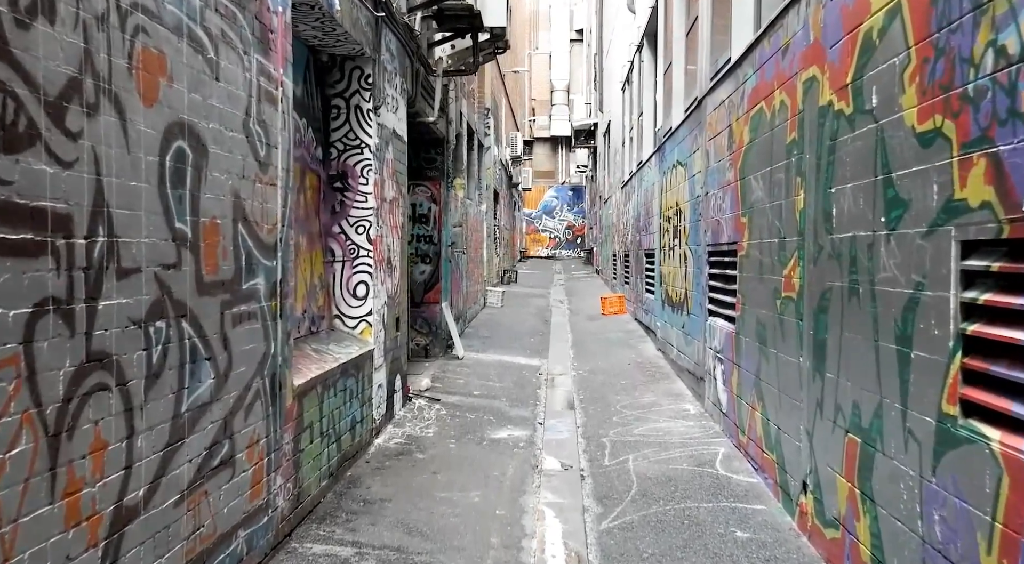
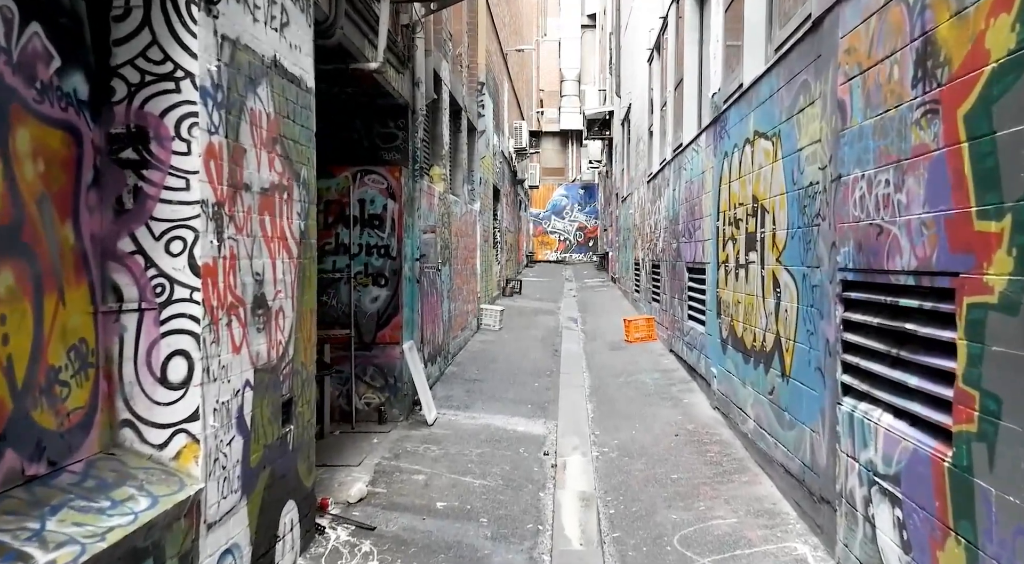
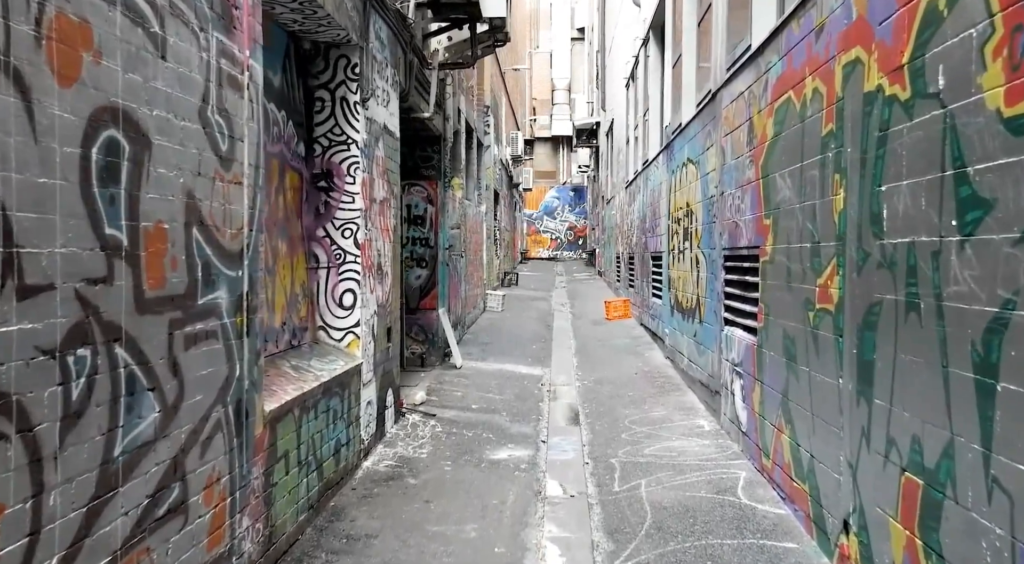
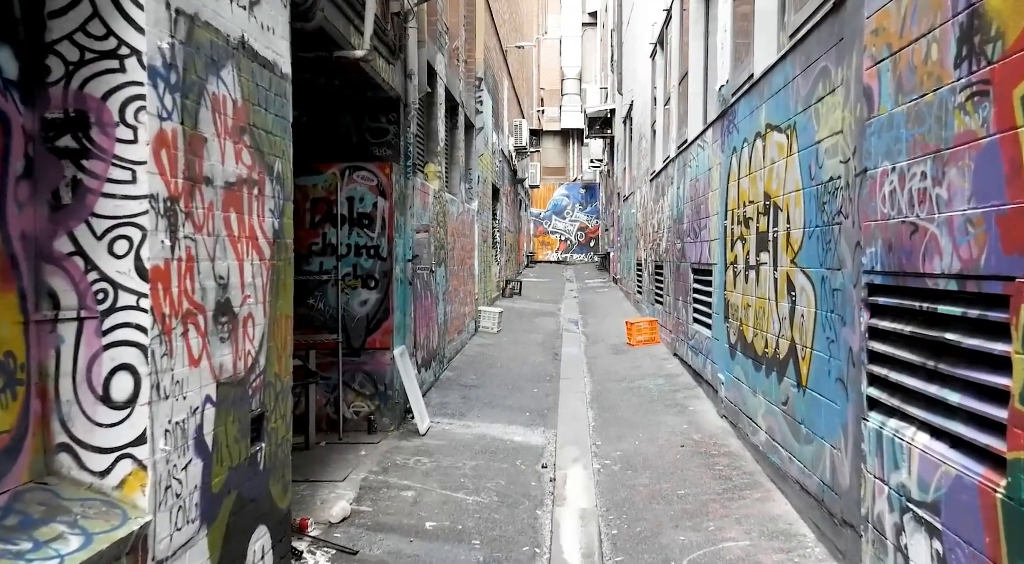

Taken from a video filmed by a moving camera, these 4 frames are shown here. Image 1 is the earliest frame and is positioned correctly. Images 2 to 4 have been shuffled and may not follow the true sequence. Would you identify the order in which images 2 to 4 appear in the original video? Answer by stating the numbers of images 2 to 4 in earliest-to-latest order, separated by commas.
3, 2, 4
